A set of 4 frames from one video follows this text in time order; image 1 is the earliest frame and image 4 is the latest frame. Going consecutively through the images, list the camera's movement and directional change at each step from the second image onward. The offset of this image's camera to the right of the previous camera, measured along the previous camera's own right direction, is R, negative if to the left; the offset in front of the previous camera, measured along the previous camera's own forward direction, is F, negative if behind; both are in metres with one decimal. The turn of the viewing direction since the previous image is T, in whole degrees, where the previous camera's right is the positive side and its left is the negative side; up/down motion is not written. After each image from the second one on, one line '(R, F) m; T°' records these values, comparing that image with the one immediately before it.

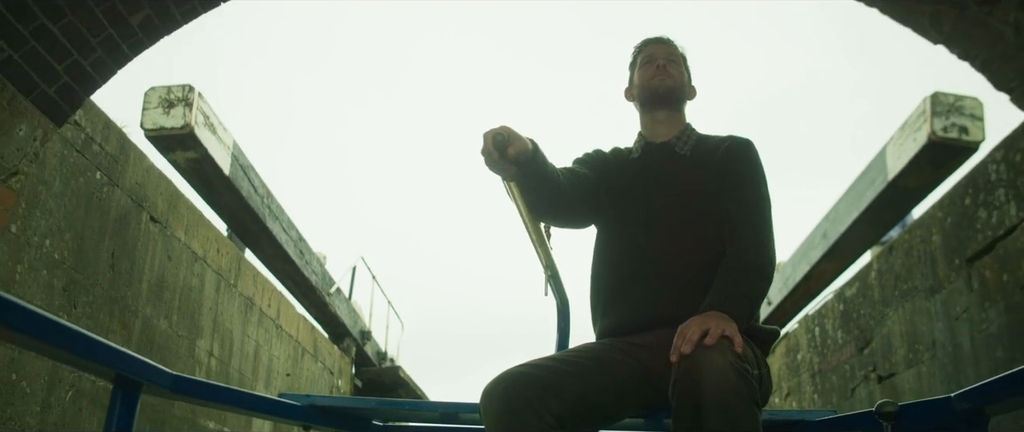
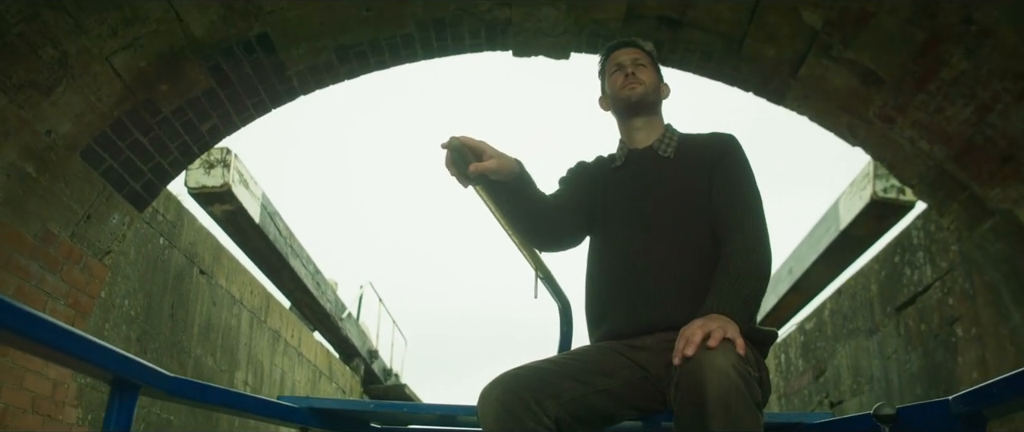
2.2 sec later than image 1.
(0.0, -0.8) m; 0°
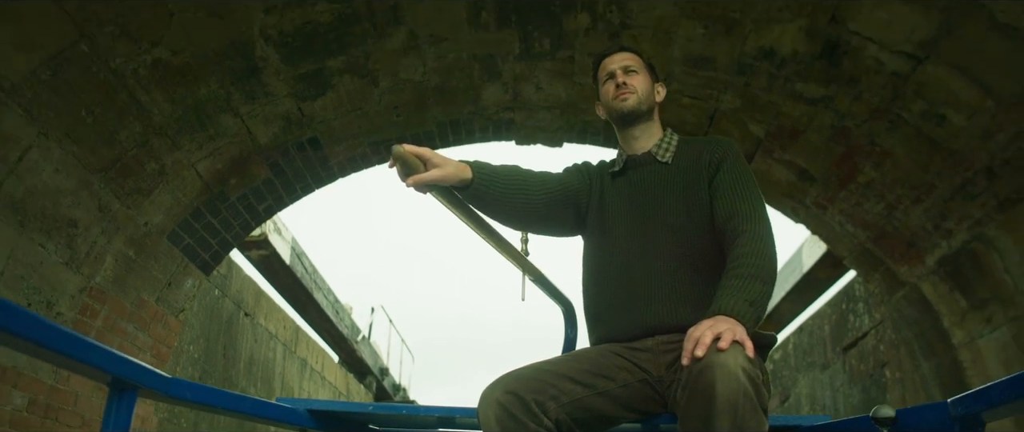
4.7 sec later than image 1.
(0.0, -0.9) m; 0°
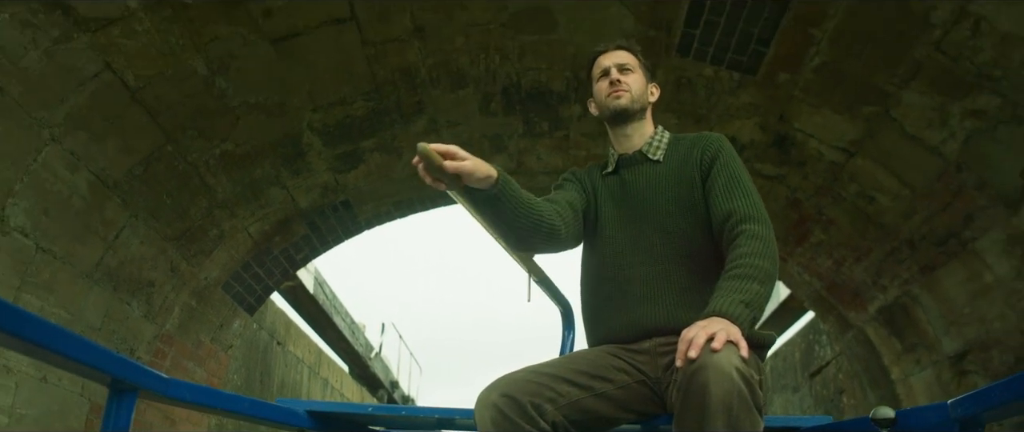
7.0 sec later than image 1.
(0.0, -0.8) m; 0°
